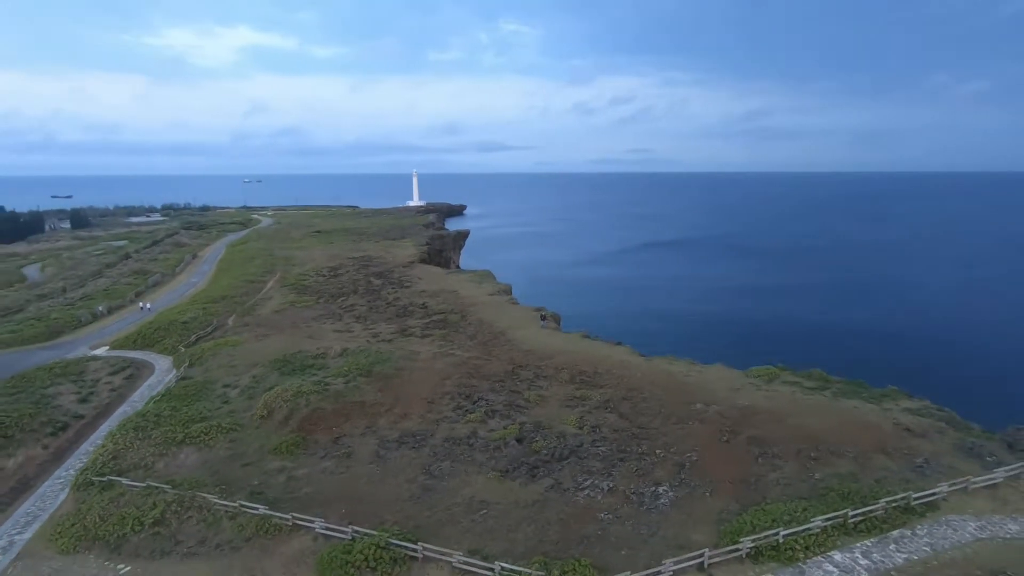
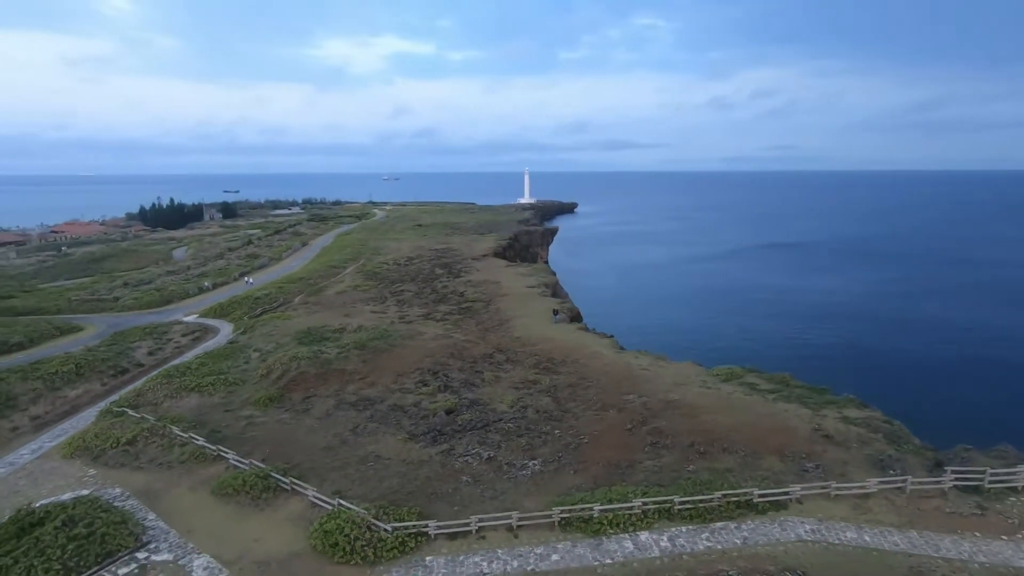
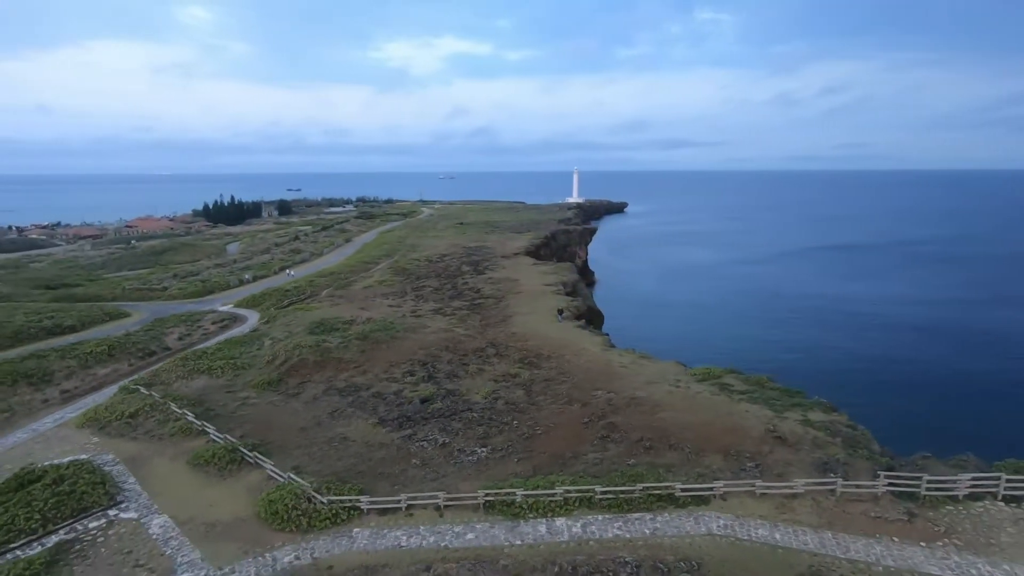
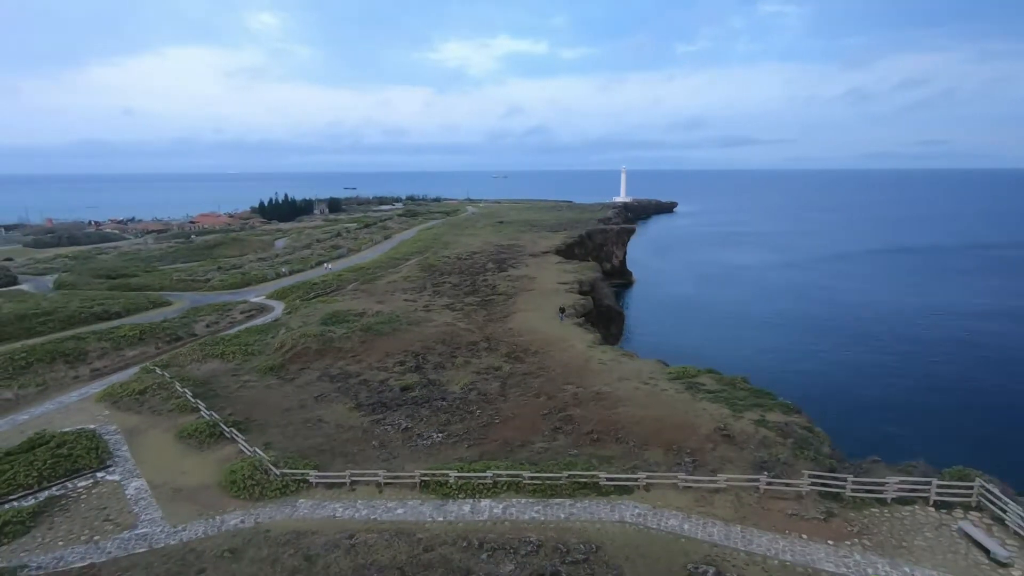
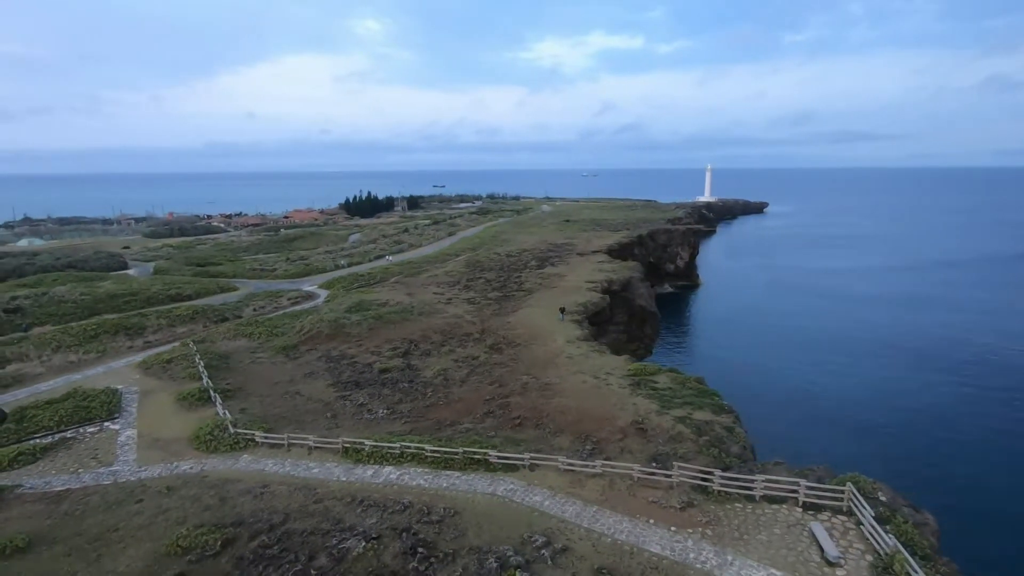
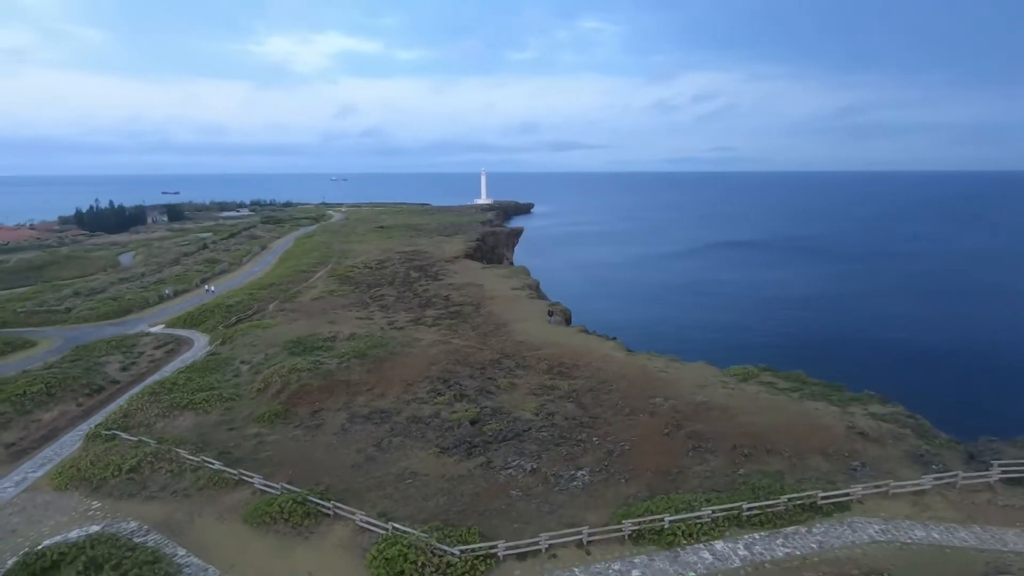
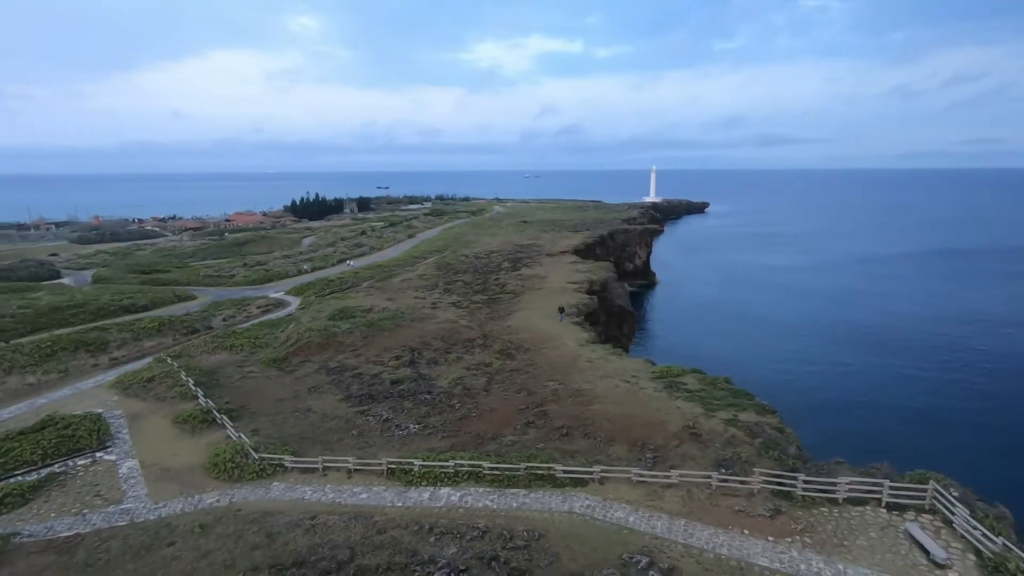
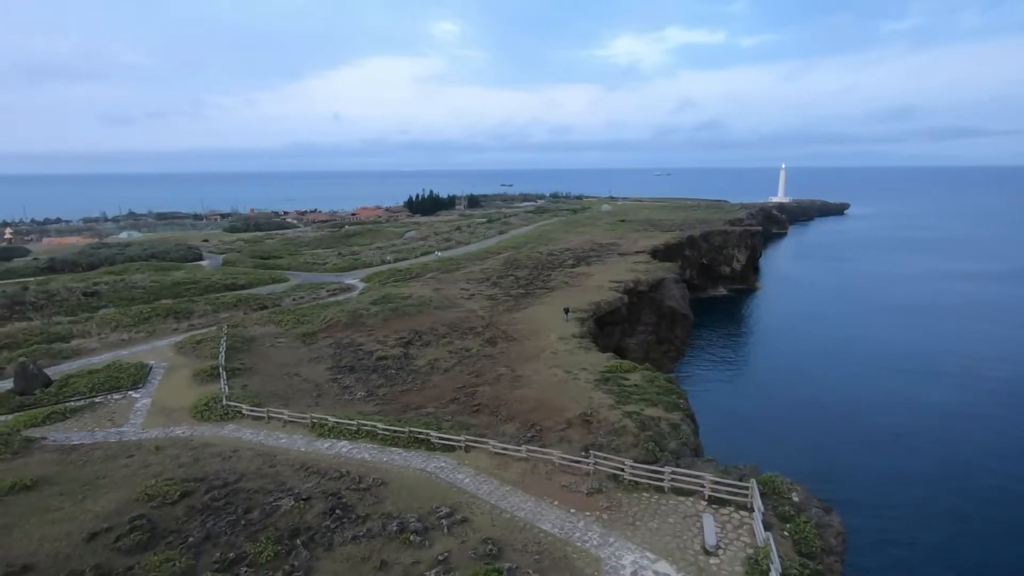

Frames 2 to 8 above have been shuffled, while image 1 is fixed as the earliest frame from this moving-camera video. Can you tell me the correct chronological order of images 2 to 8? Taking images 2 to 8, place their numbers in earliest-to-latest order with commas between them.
6, 2, 3, 4, 7, 5, 8
